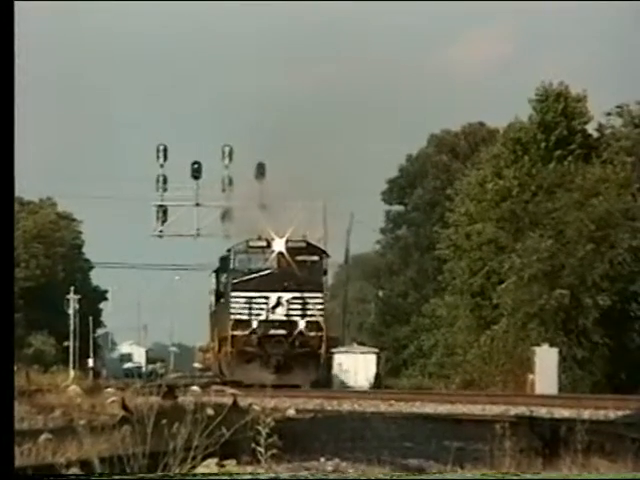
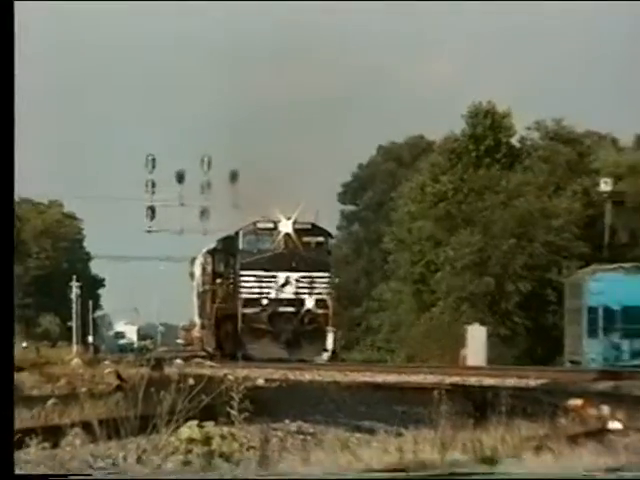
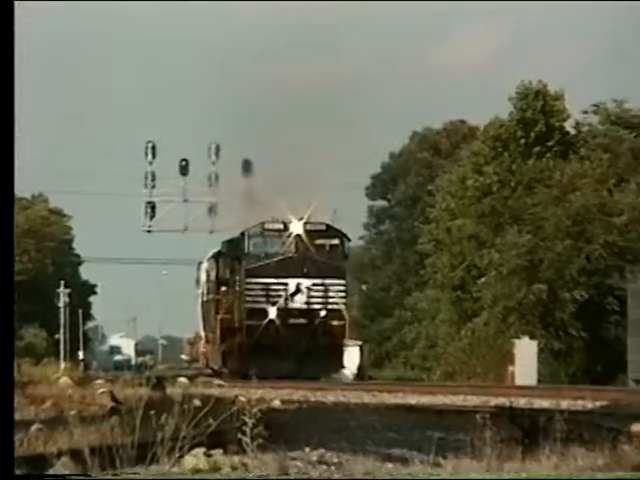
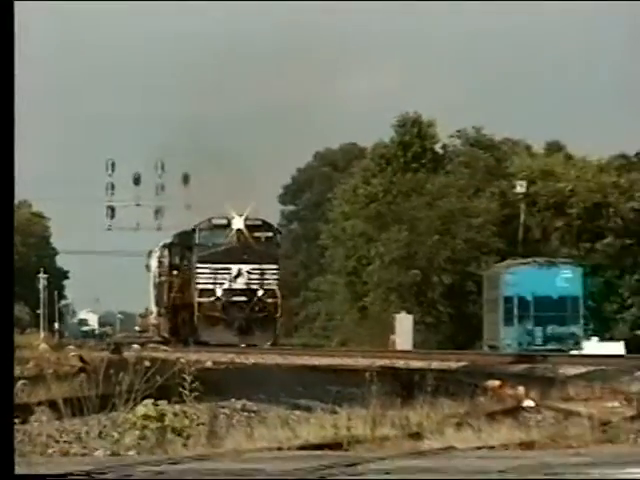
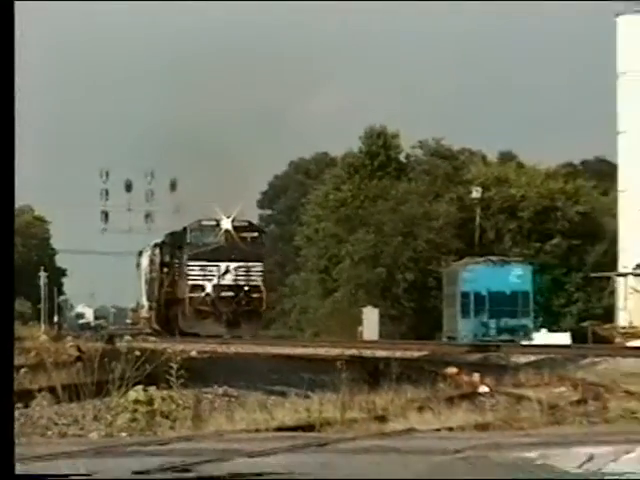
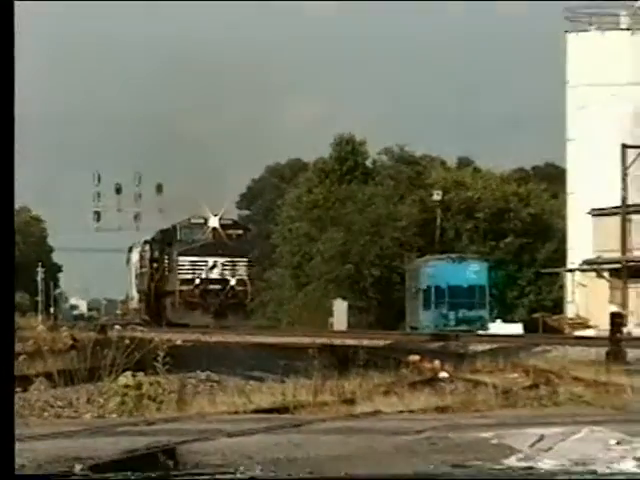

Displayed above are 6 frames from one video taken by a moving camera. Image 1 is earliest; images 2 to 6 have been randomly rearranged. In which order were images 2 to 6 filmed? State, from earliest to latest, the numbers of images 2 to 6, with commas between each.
3, 2, 4, 5, 6
